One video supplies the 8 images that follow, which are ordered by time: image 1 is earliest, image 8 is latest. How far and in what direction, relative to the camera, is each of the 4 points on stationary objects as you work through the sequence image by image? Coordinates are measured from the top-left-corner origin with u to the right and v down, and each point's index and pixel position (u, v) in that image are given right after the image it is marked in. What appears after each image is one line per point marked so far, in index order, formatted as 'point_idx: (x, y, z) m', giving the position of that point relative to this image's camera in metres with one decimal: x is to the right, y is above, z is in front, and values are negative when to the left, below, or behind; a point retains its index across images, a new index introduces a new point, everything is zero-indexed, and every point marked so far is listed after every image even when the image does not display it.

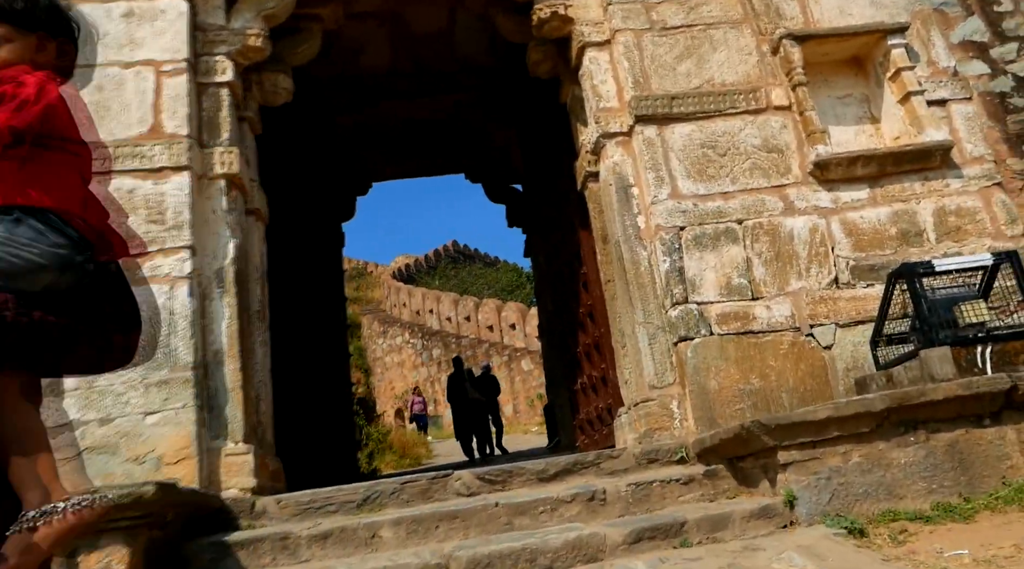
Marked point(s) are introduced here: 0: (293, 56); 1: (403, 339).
0: (-1.1, +1.2, +4.4) m
1: (-2.5, -1.3, +19.5) m
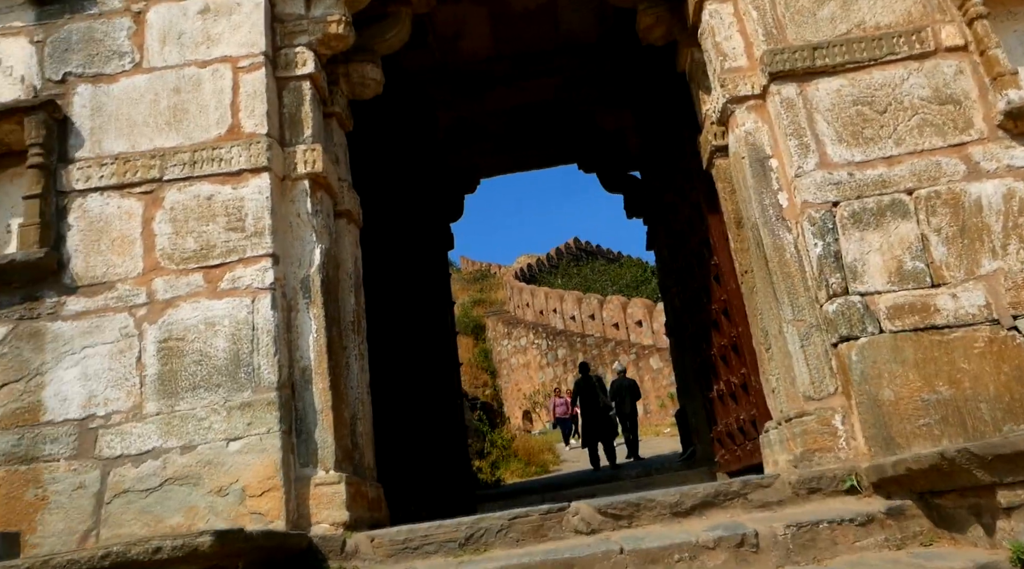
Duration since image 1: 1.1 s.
0: (-0.6, +1.1, +4.0) m
1: (+0.3, -1.3, +19.2) m
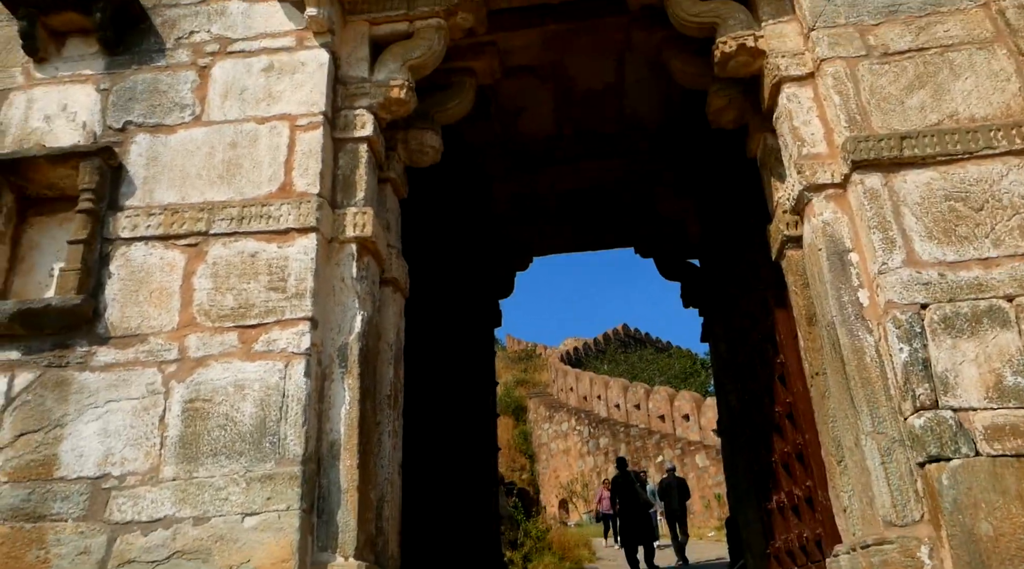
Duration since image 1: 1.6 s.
0: (-0.3, +0.8, +3.9) m
1: (+1.3, -3.1, +18.7) m
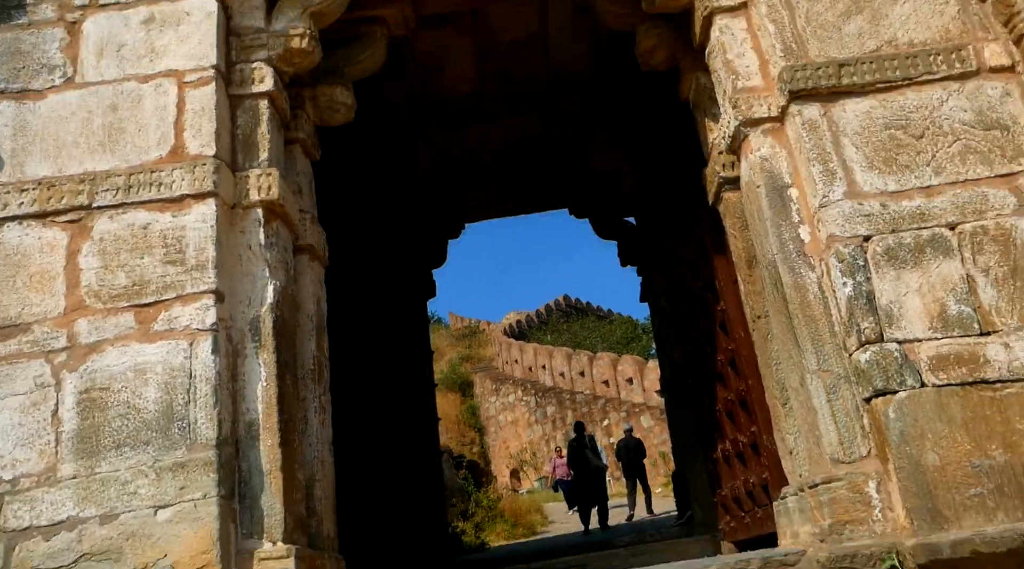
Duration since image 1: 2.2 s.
0: (-0.7, +0.9, +3.7) m
1: (+0.1, -2.5, +18.6) m
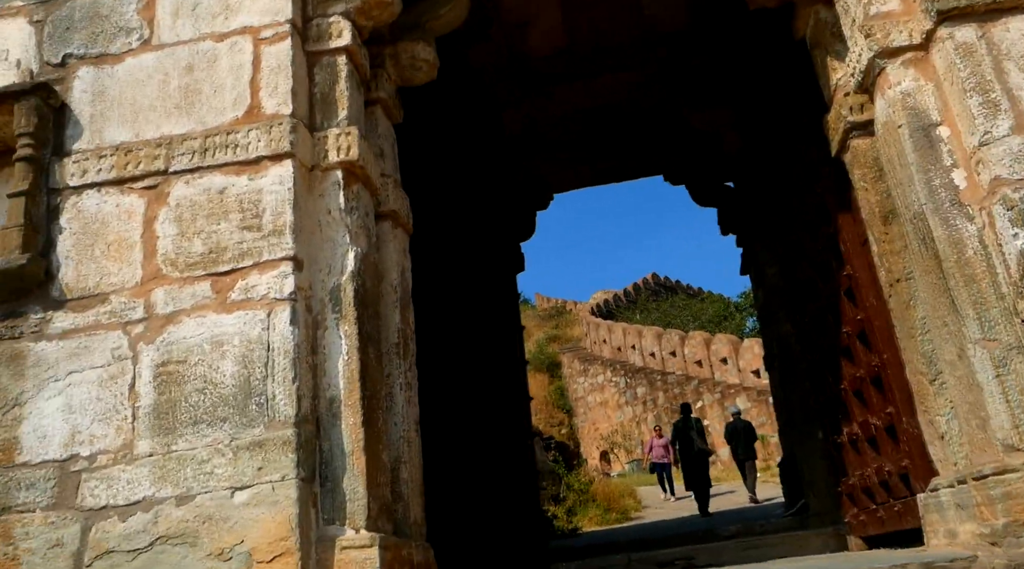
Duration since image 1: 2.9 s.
0: (-0.3, +1.1, +3.4) m
1: (+2.0, -2.0, +18.3) m
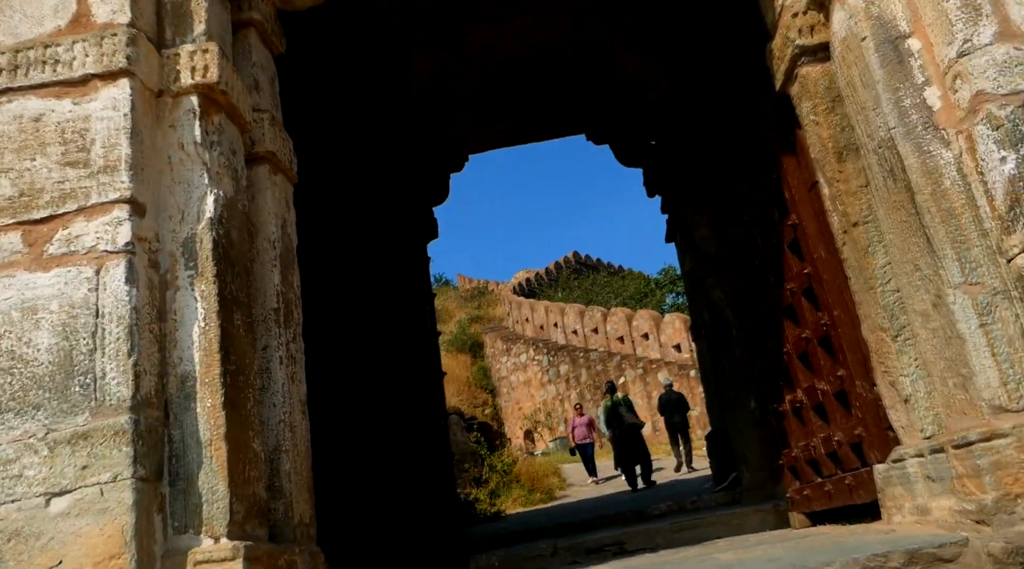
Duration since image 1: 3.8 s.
0: (-0.7, +1.2, +2.9) m
1: (+0.3, -1.5, +18.0) m
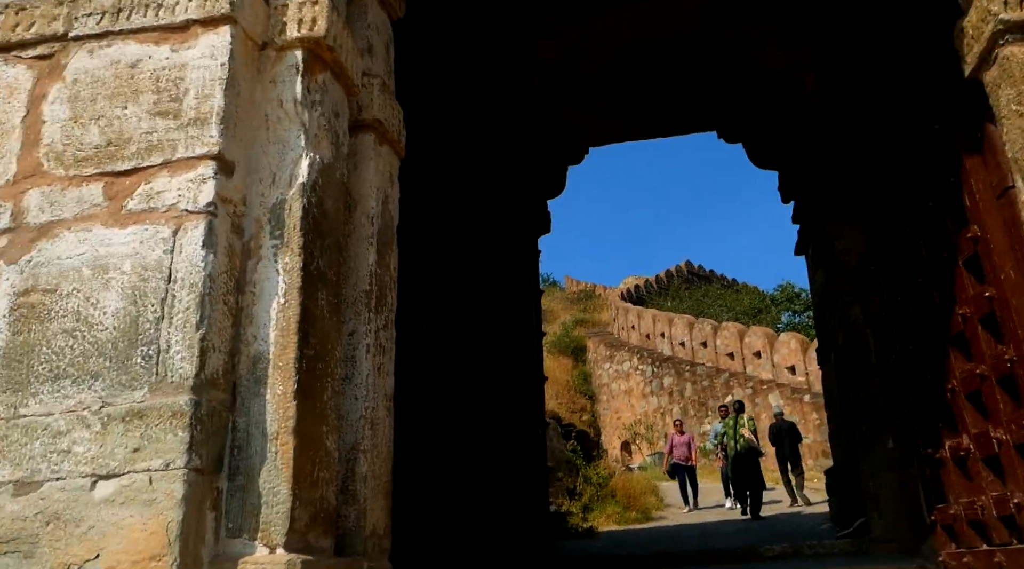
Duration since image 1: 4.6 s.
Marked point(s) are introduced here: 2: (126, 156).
0: (-0.2, +1.3, +2.6) m
1: (+2.5, -1.7, +17.5) m
2: (-0.9, +0.3, +1.8) m
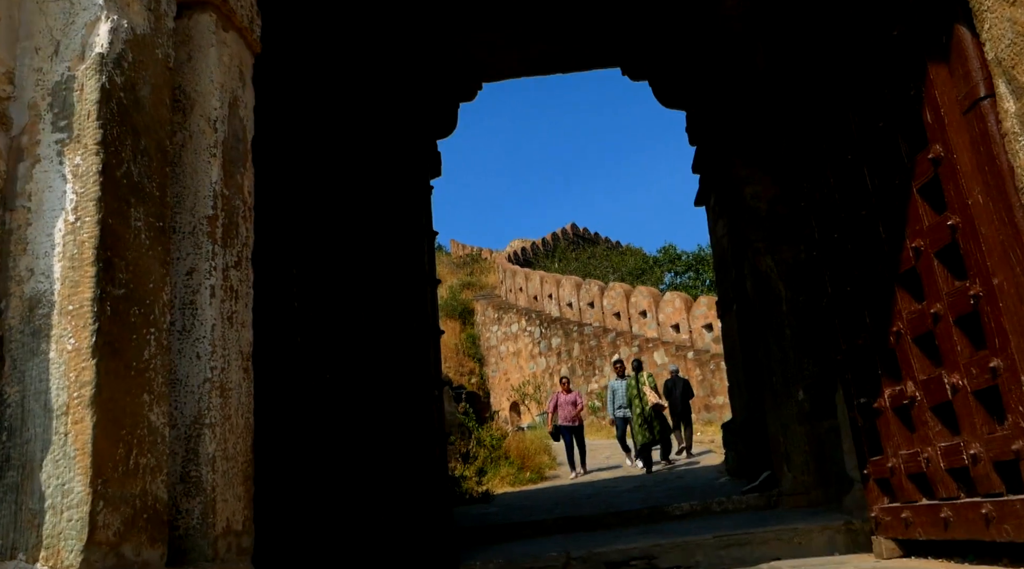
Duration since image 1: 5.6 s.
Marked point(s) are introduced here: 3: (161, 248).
0: (-0.5, +1.4, +2.1) m
1: (+0.2, -0.9, +17.3) m
2: (-1.0, +0.4, +1.3) m
3: (-0.6, +0.1, +1.5) m
